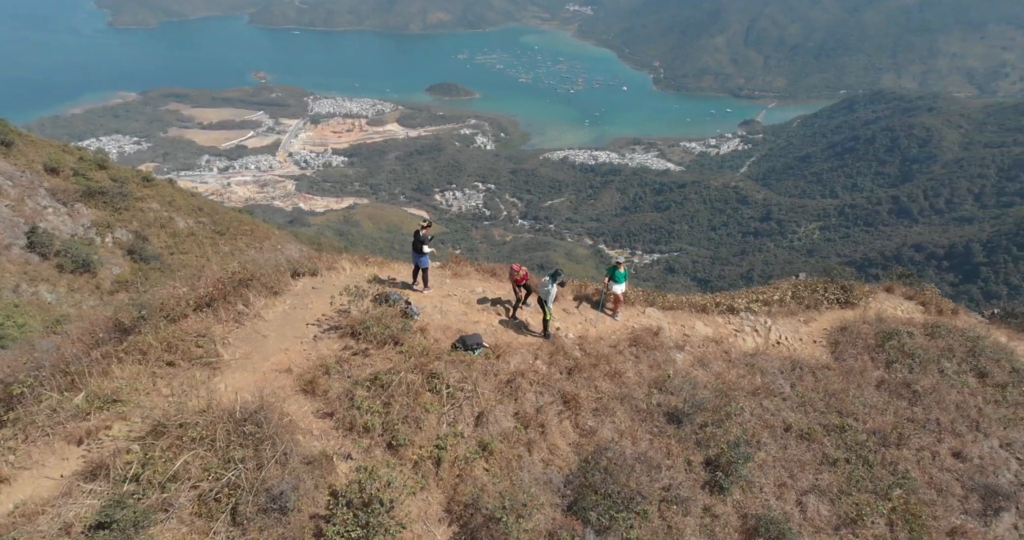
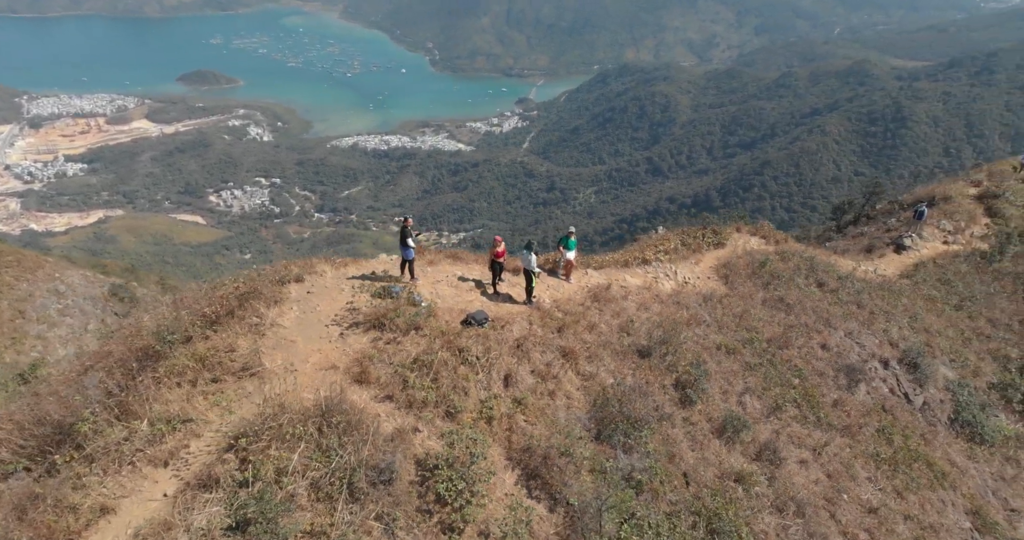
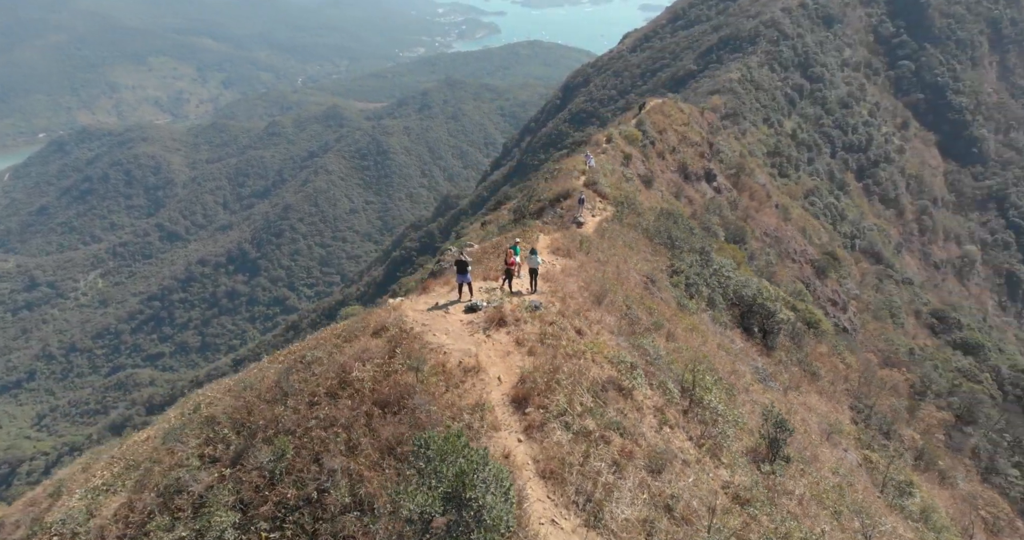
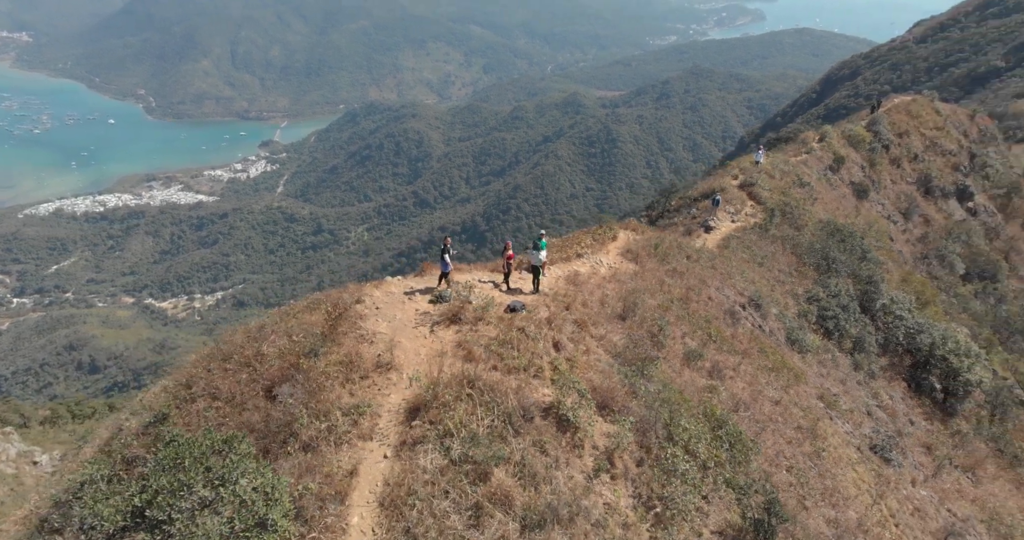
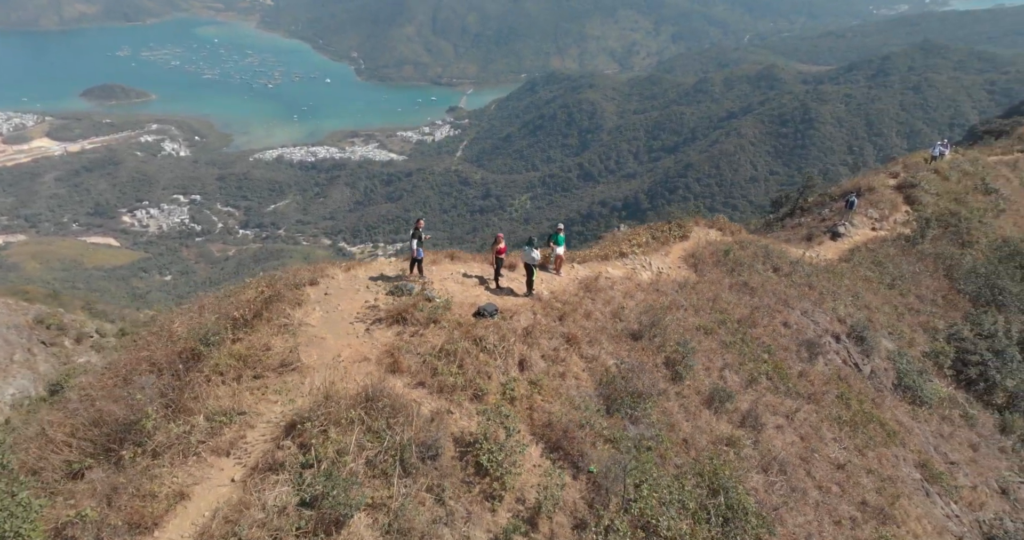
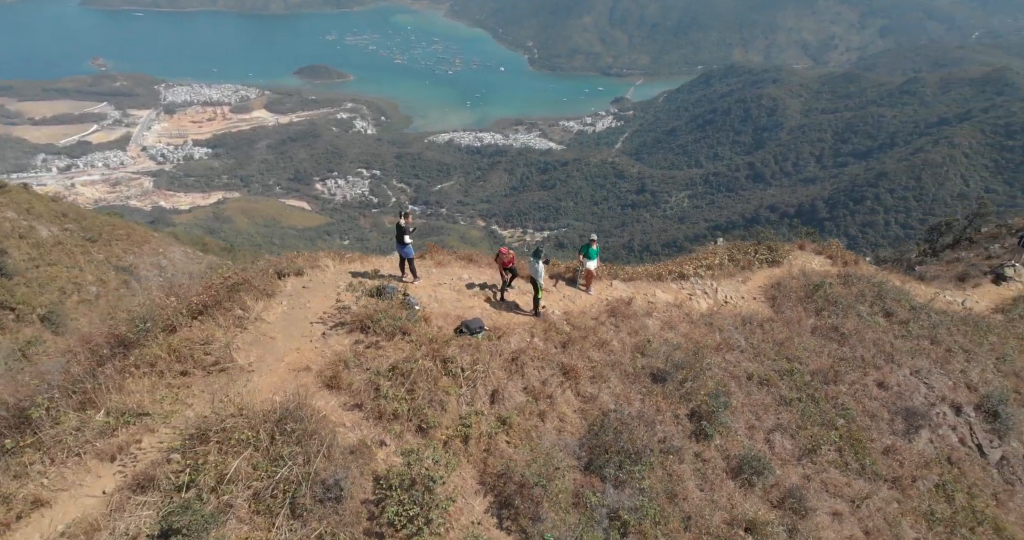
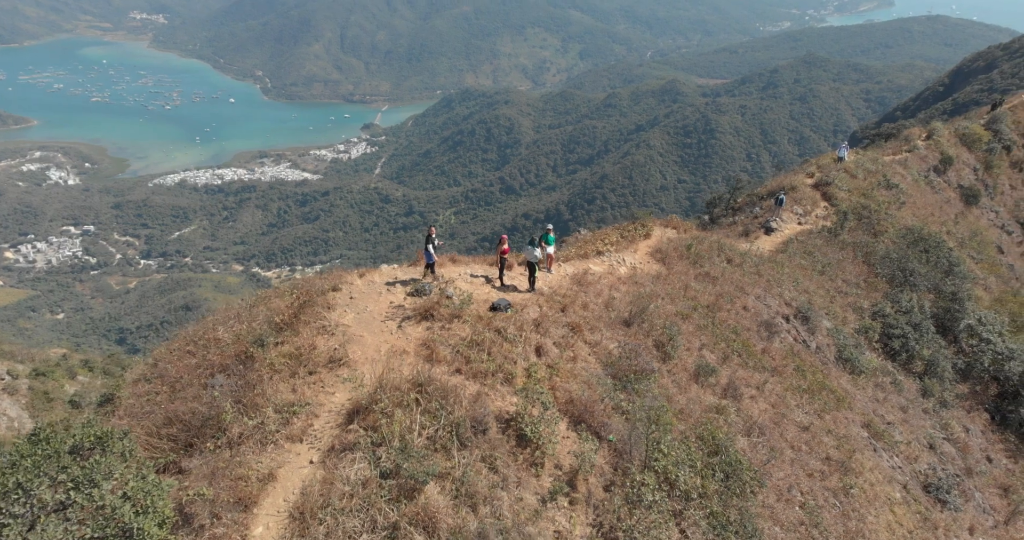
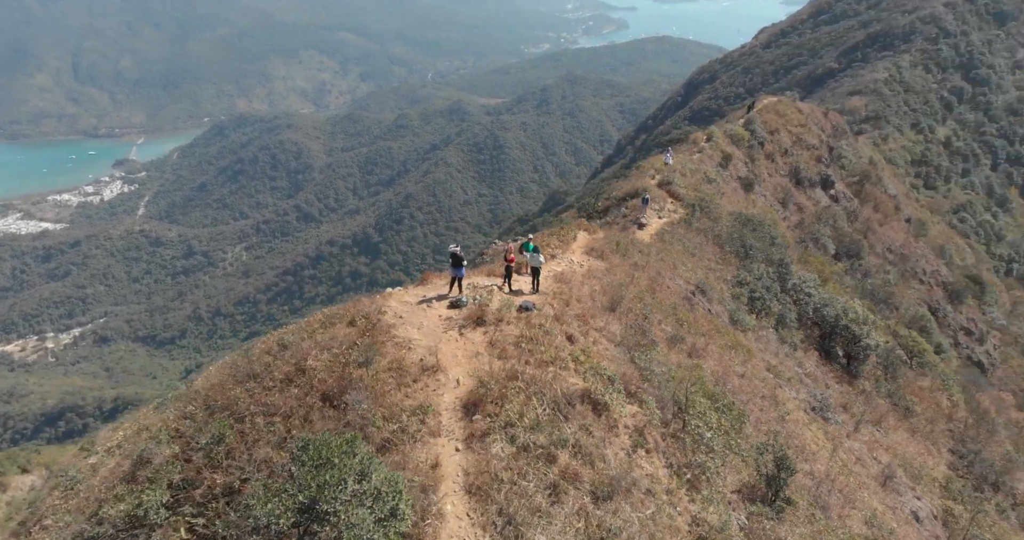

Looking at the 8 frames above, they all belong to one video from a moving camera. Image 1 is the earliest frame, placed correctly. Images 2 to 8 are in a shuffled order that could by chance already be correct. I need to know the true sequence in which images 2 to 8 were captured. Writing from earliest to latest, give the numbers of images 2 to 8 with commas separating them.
6, 2, 5, 7, 4, 8, 3
